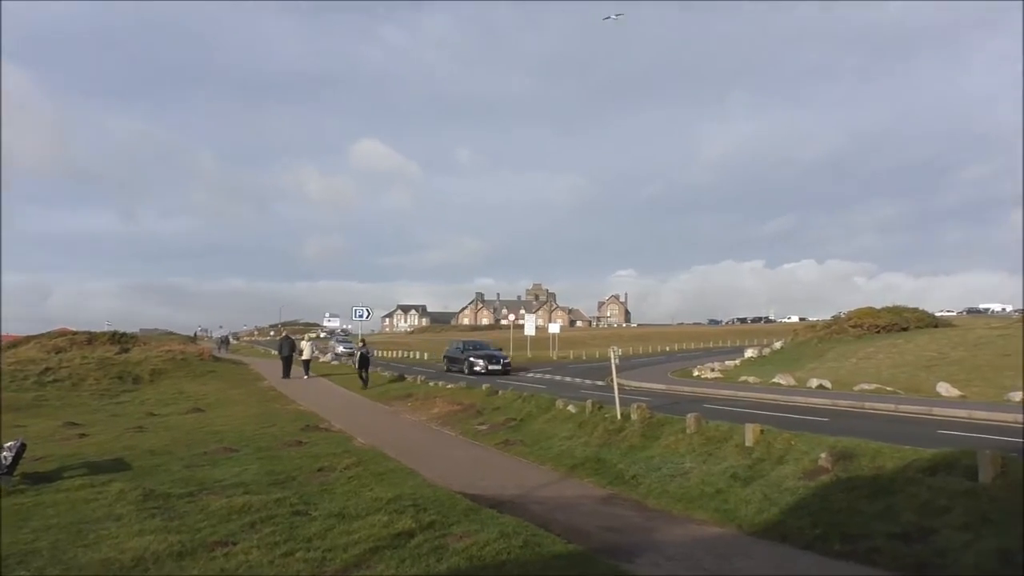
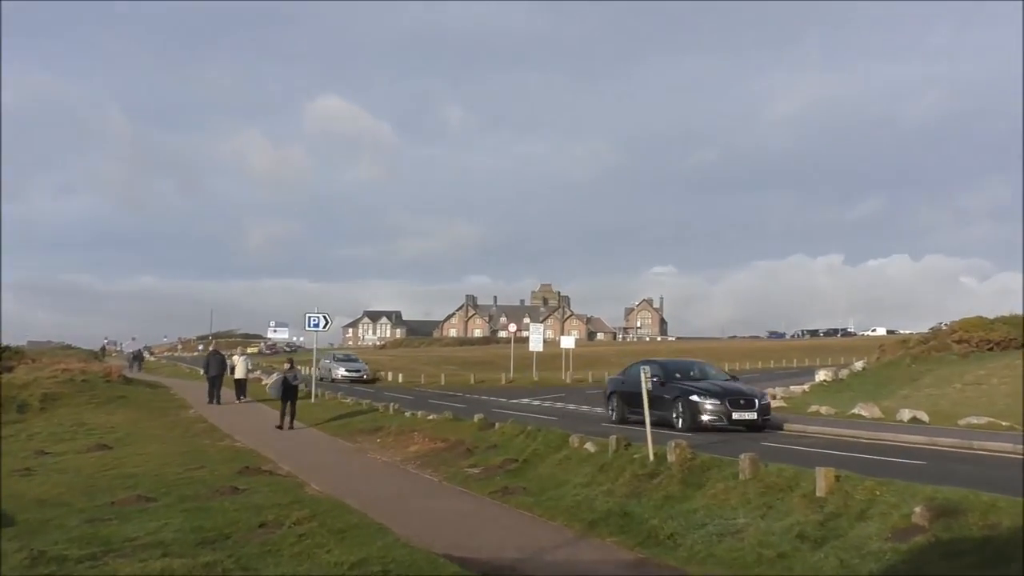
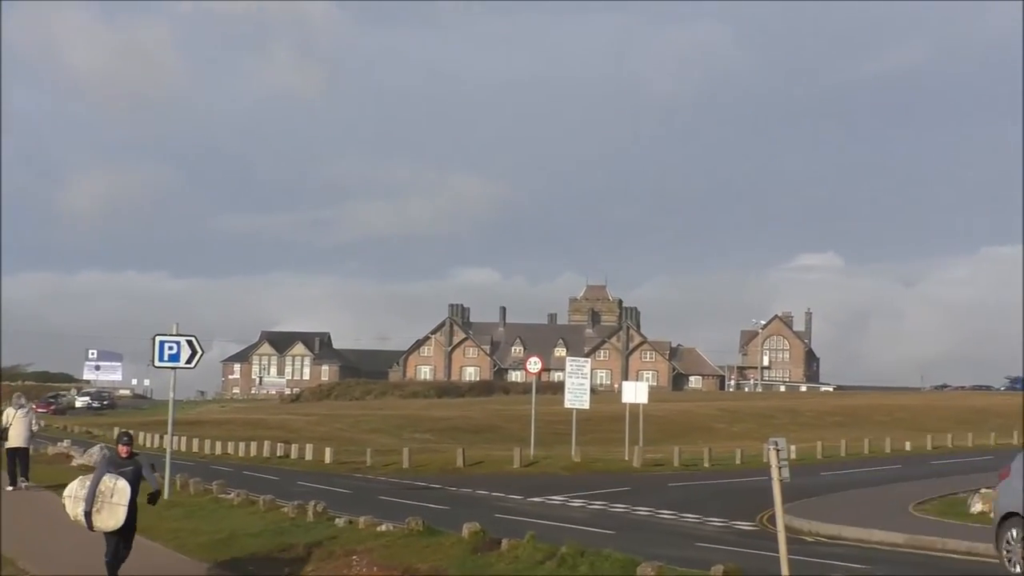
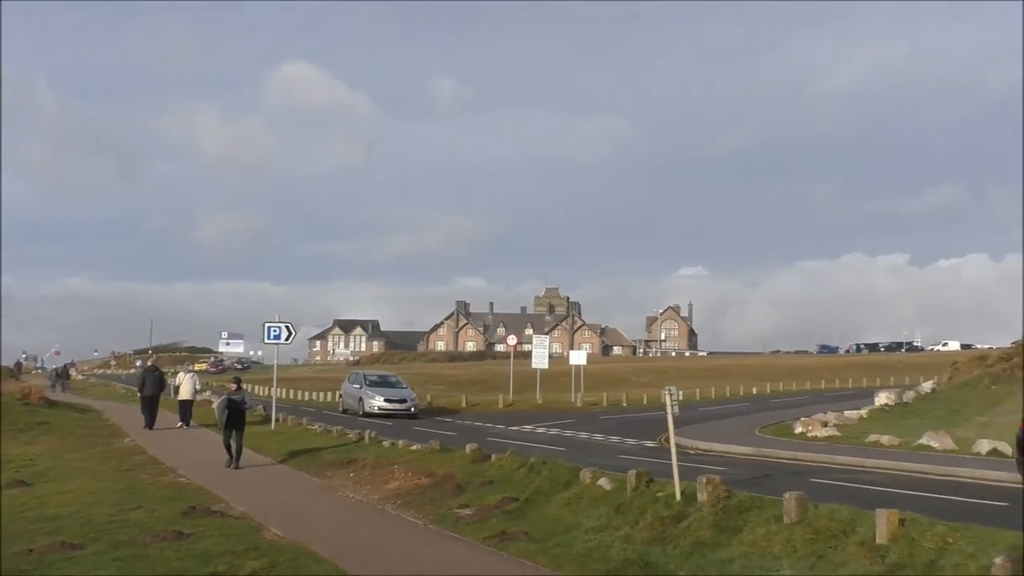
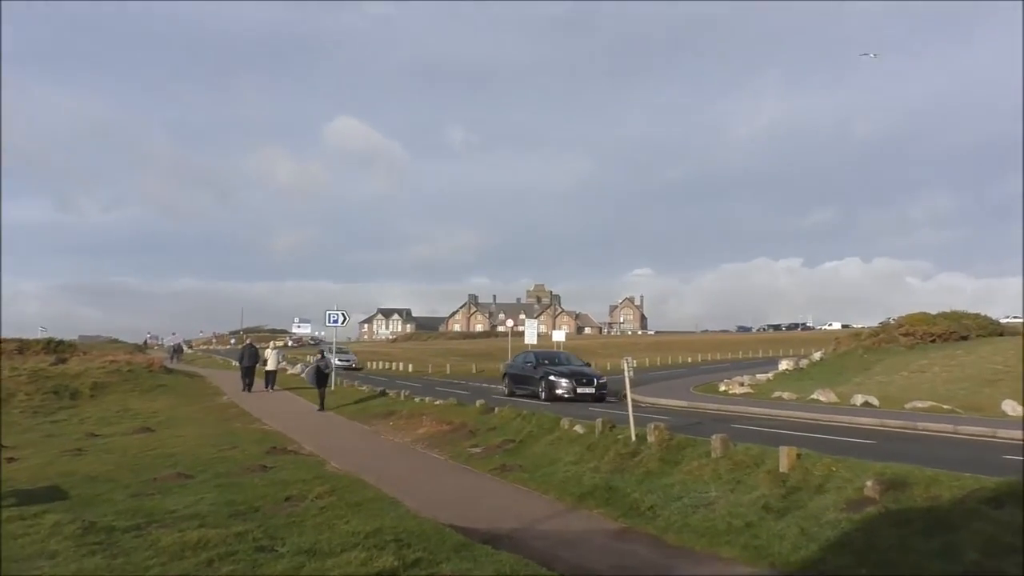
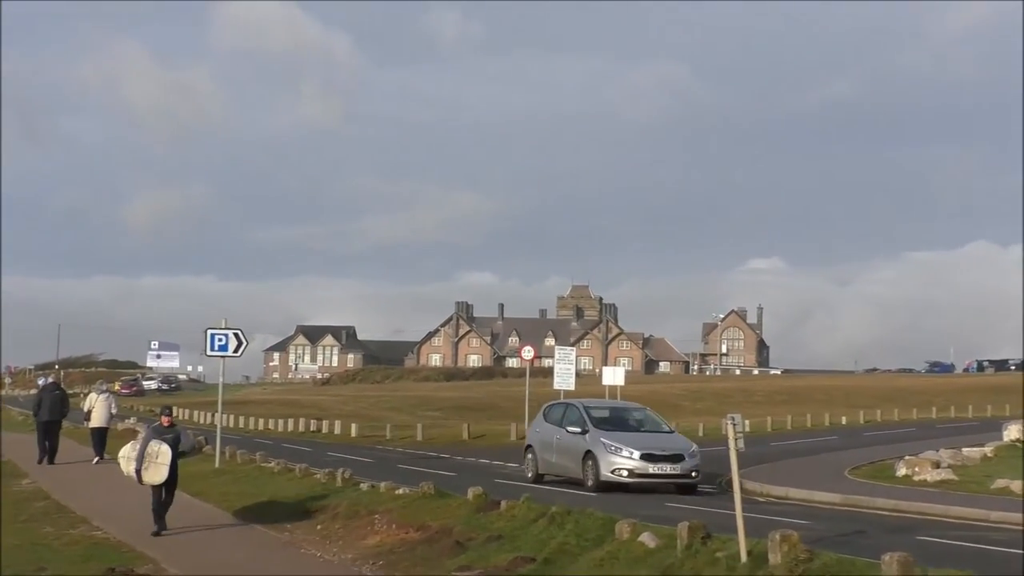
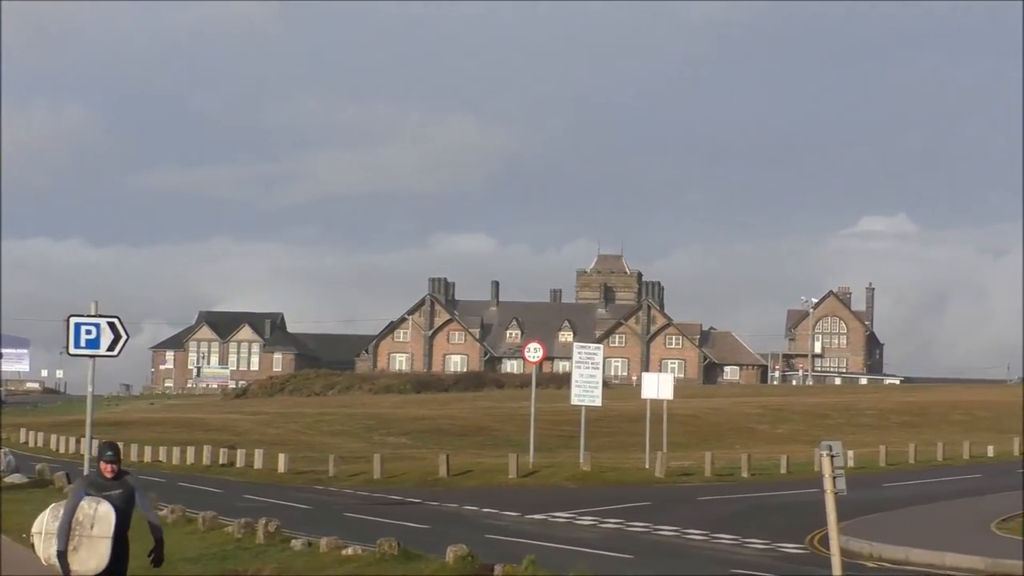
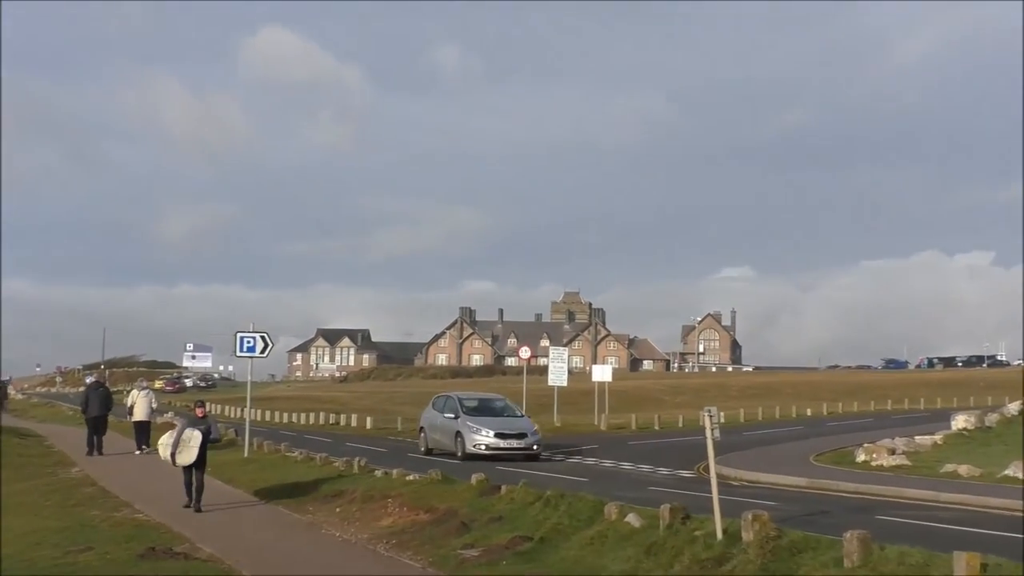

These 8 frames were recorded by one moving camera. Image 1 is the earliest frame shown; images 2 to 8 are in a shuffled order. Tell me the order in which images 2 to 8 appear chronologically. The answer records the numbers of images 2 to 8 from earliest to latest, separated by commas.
5, 2, 4, 8, 6, 3, 7
